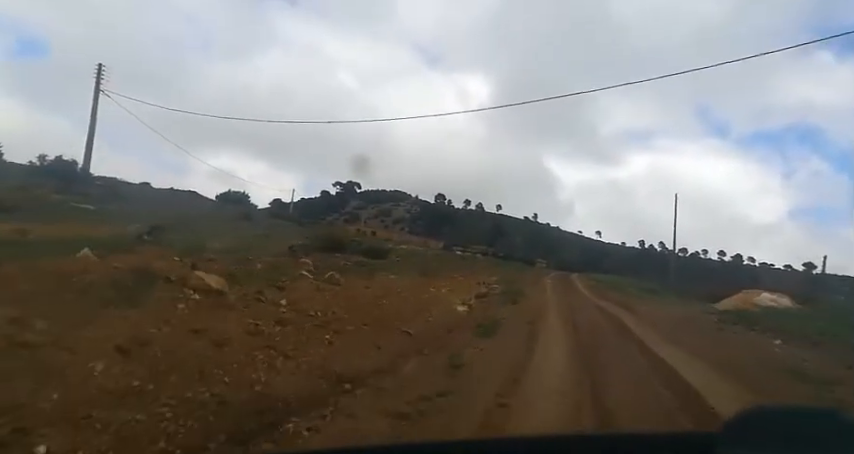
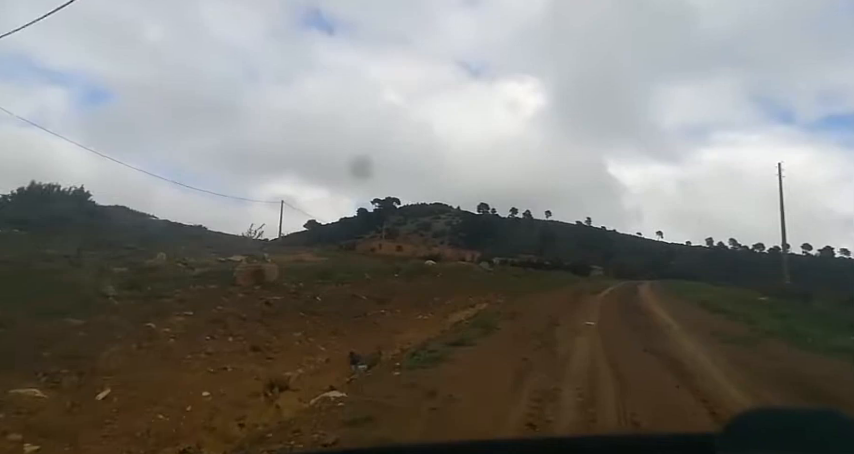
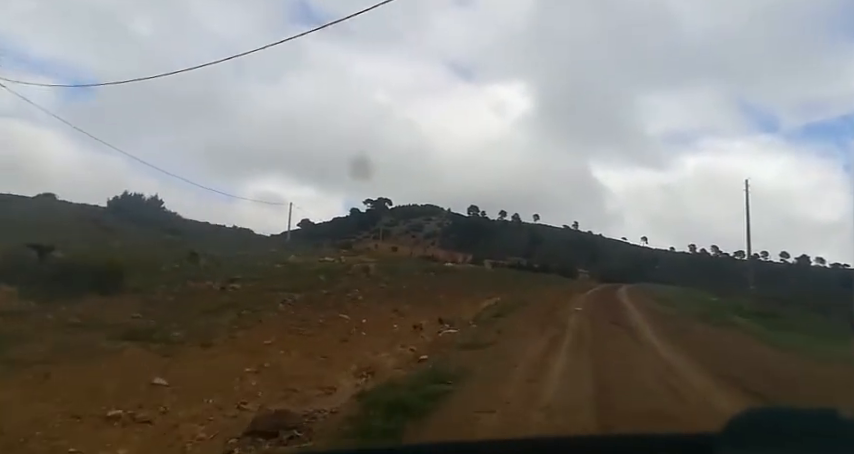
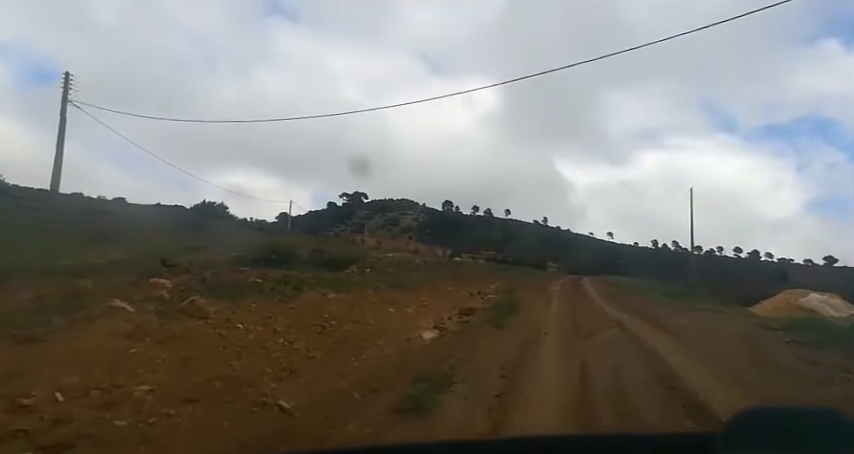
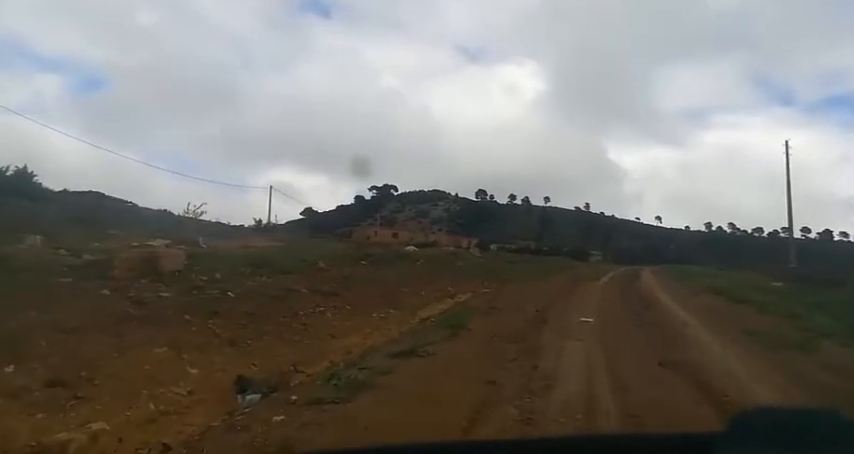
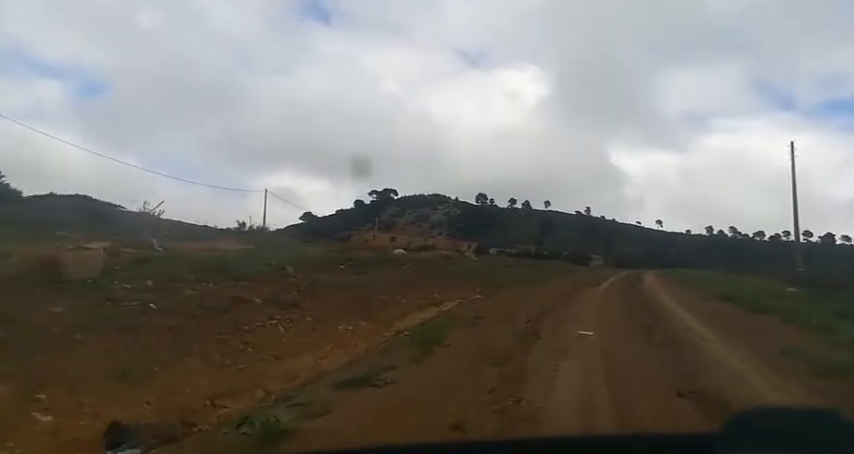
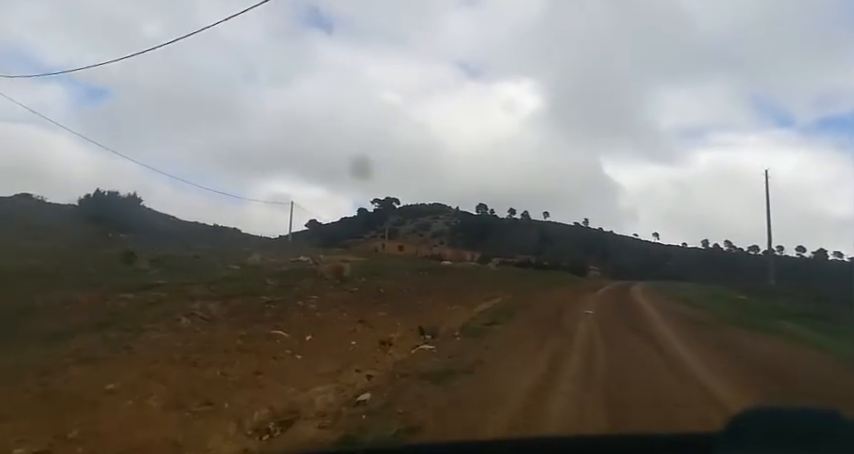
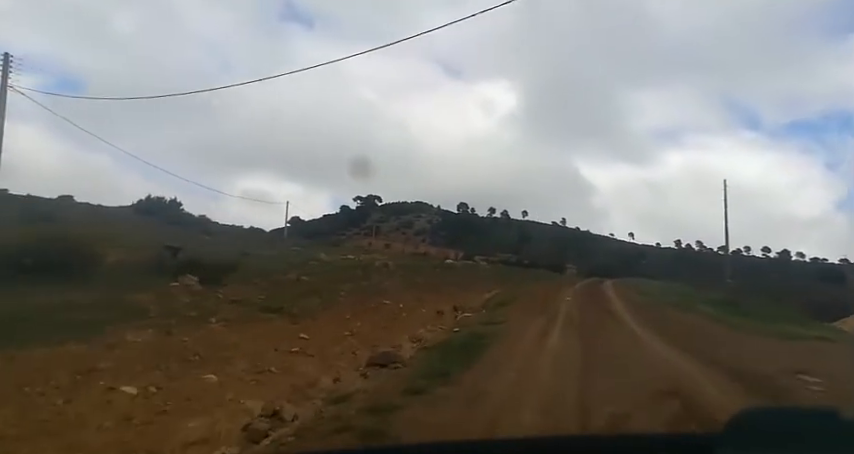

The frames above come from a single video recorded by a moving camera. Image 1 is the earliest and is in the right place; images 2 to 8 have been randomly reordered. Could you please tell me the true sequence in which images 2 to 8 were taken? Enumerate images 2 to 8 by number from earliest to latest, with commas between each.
4, 8, 3, 7, 2, 5, 6
